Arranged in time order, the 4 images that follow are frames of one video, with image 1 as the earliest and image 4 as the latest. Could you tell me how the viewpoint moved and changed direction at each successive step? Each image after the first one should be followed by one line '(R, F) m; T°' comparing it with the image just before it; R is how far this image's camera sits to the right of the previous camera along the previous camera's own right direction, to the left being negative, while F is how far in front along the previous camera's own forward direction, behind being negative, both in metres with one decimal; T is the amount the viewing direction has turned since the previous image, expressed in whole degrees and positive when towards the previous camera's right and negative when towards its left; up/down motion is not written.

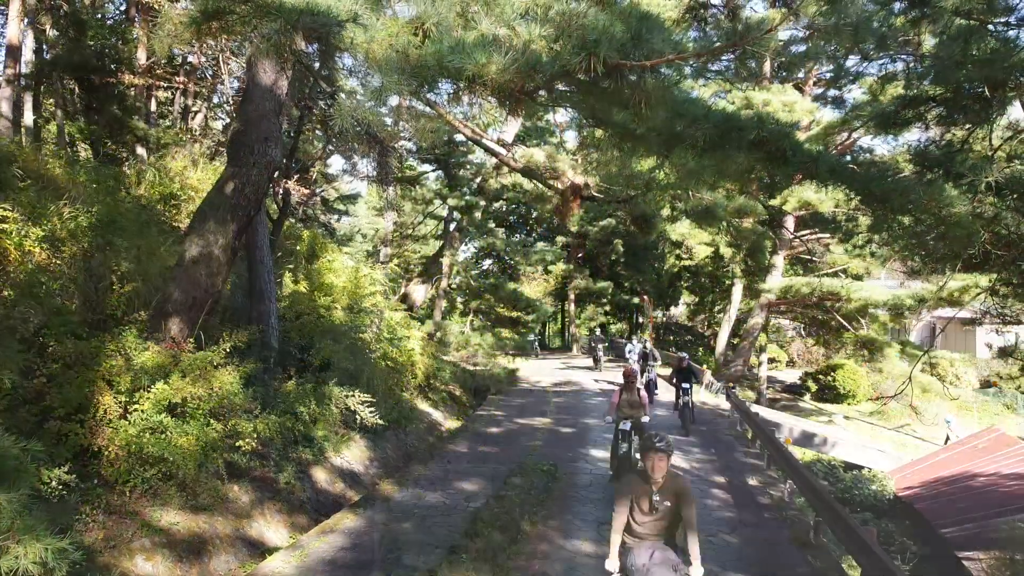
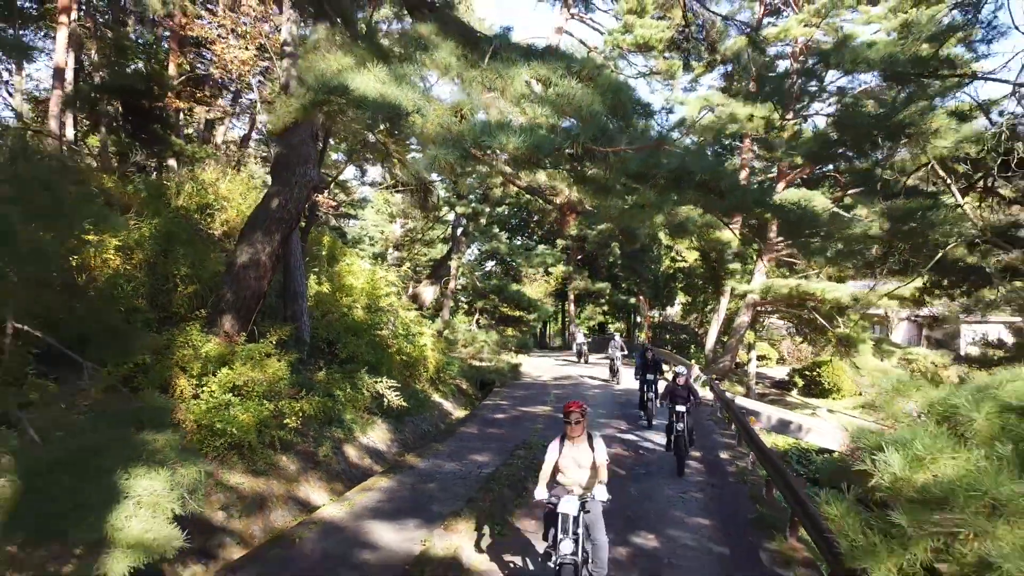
(0.0, -1.4) m; 0°
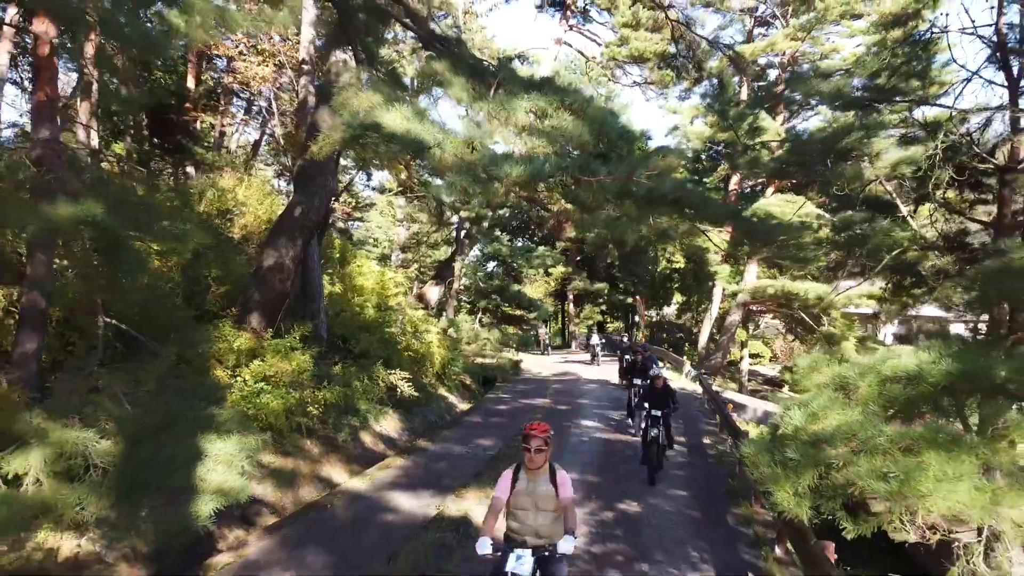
(0.0, -1.0) m; 0°
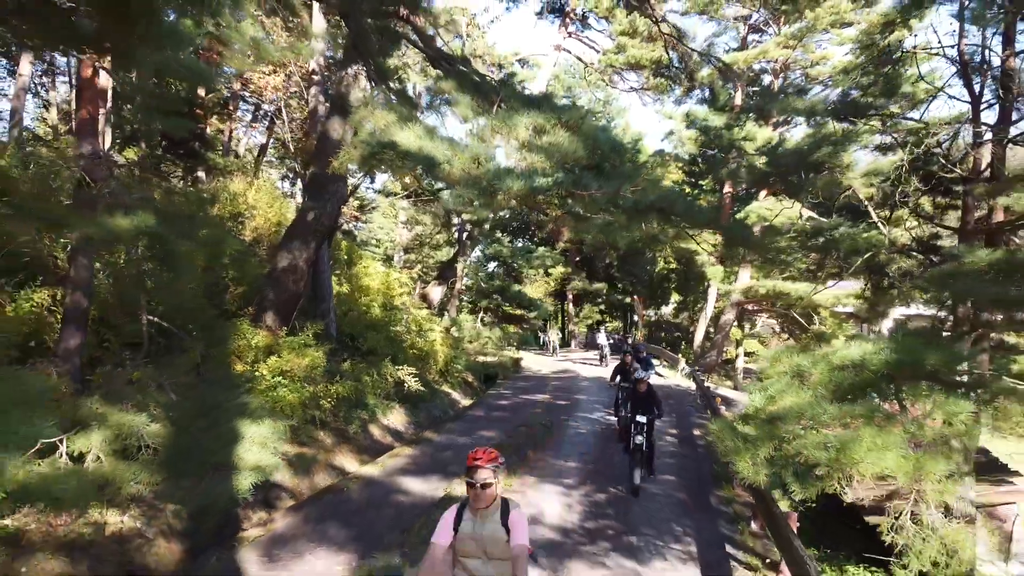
(0.0, -0.6) m; 0°
